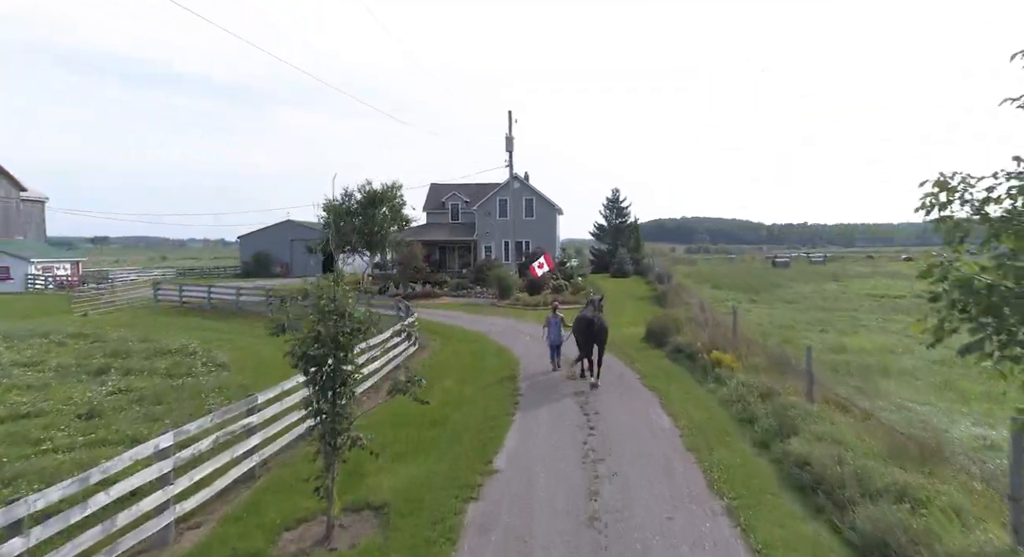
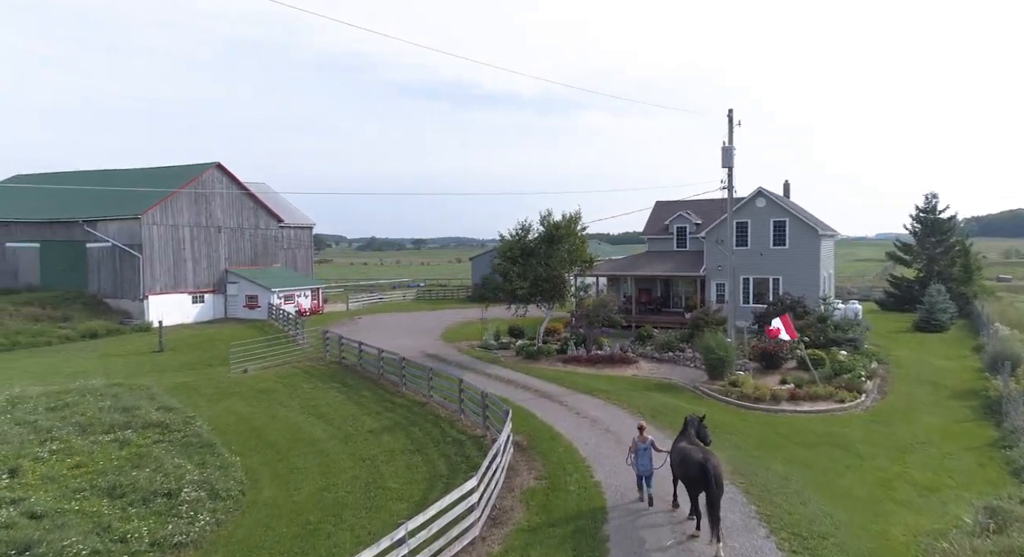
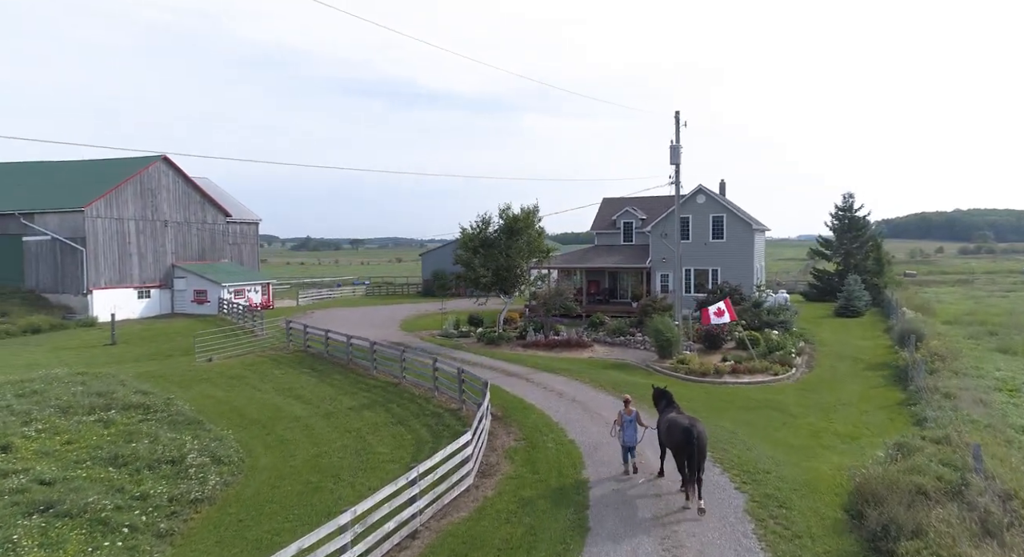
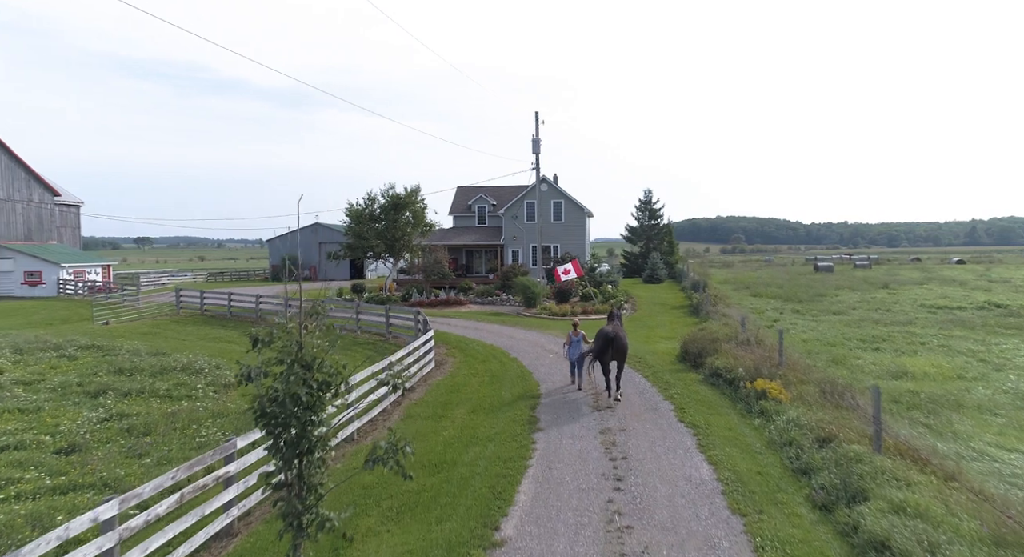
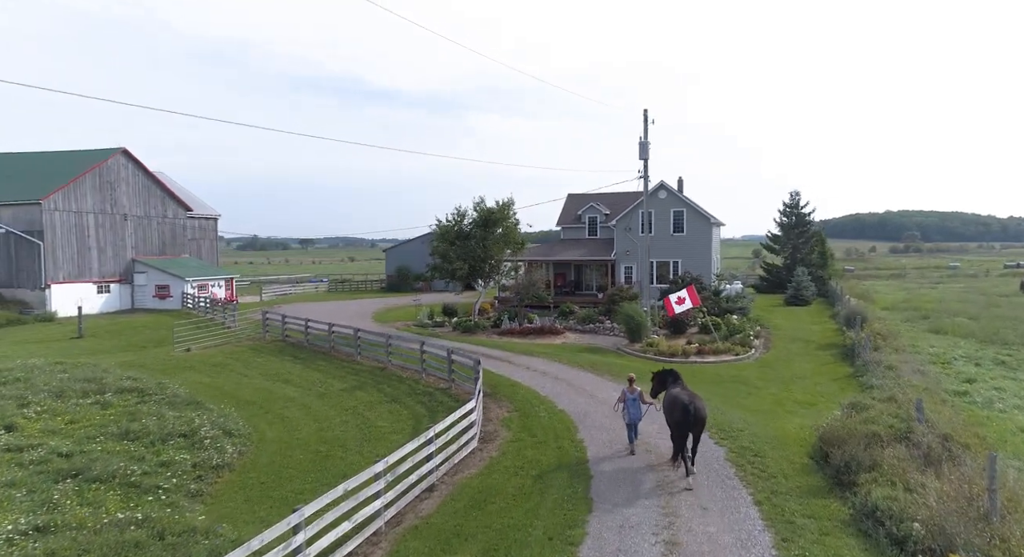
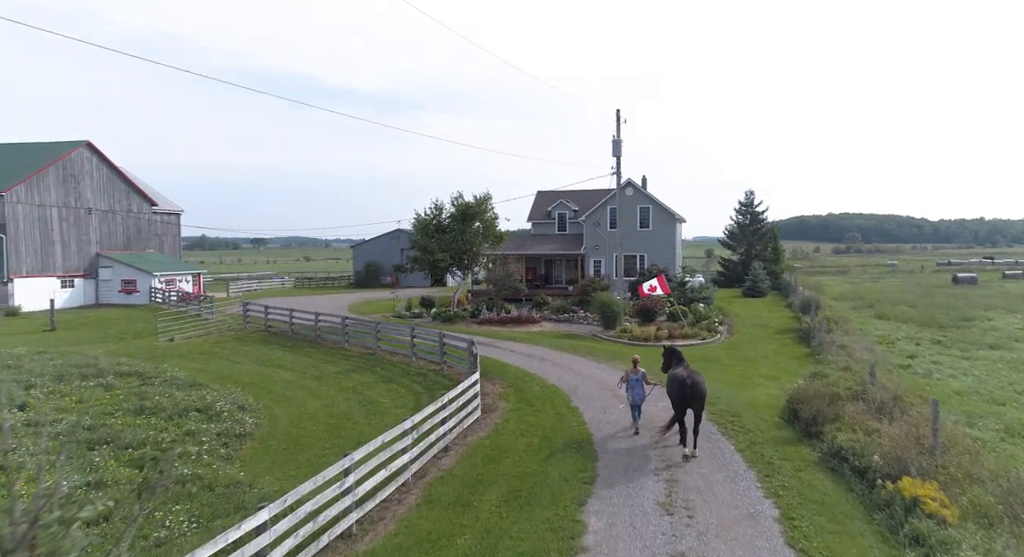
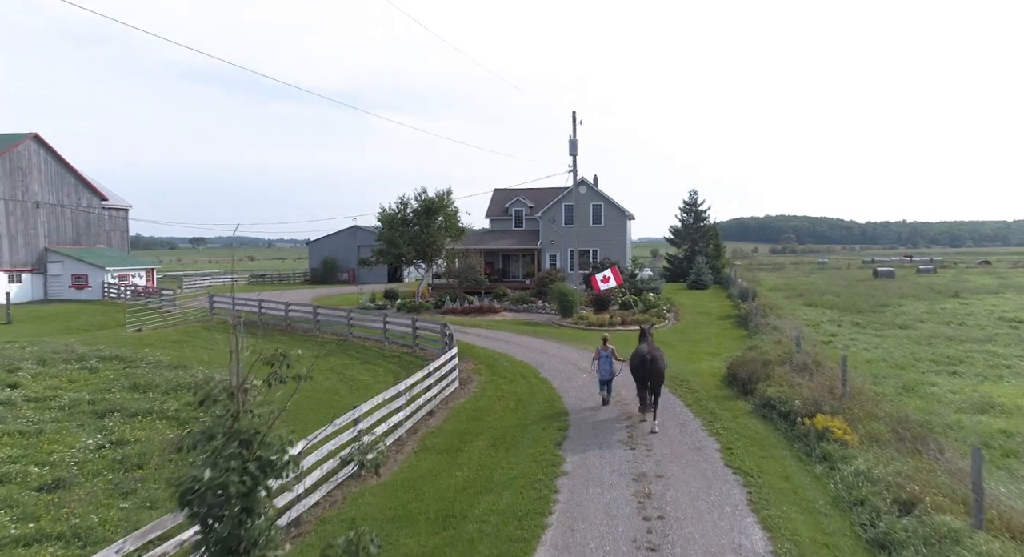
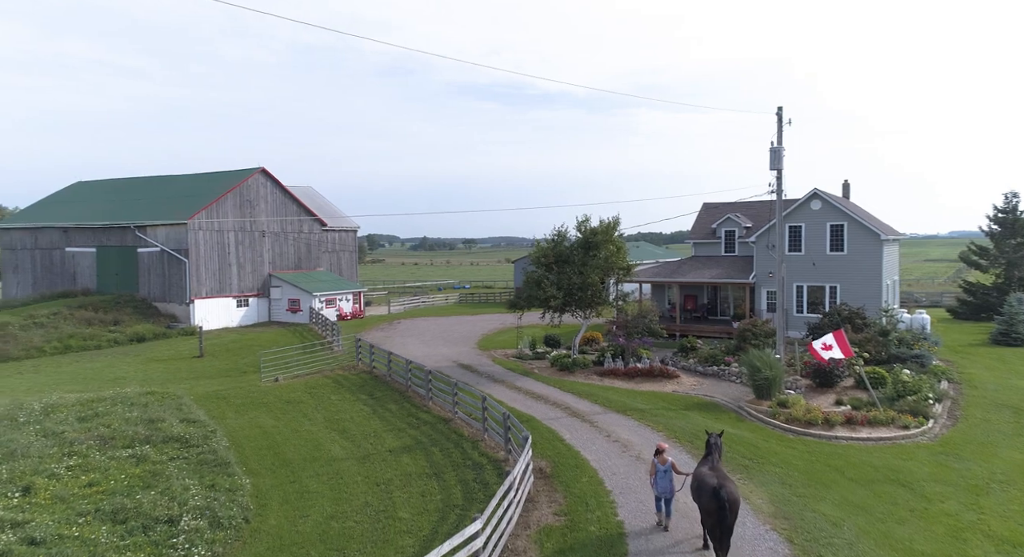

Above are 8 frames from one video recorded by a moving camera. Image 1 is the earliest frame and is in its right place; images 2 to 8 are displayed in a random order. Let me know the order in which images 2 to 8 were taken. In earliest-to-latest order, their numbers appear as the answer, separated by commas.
4, 7, 6, 5, 3, 2, 8
